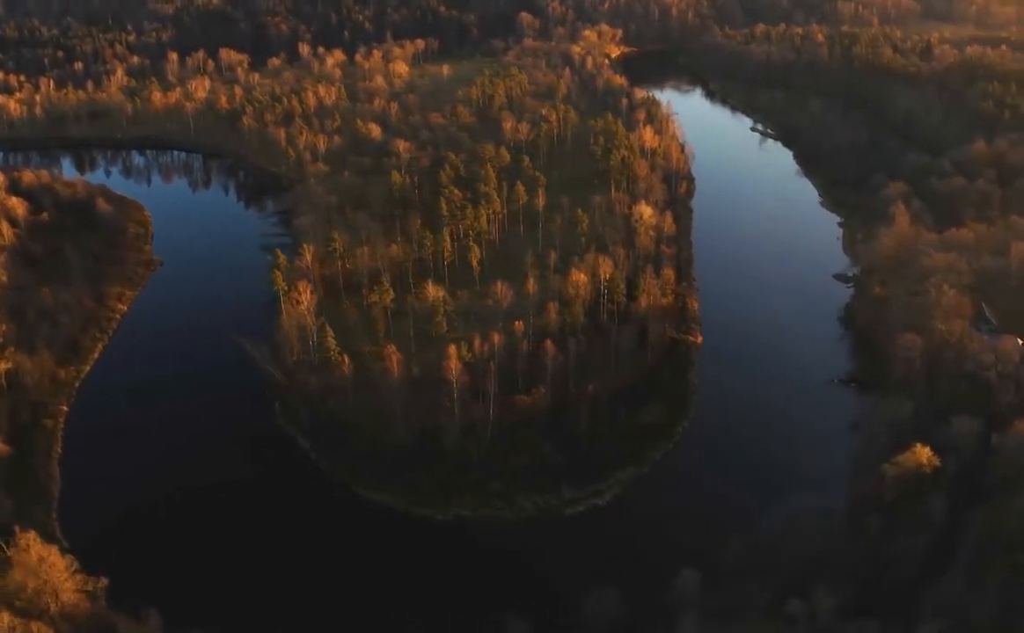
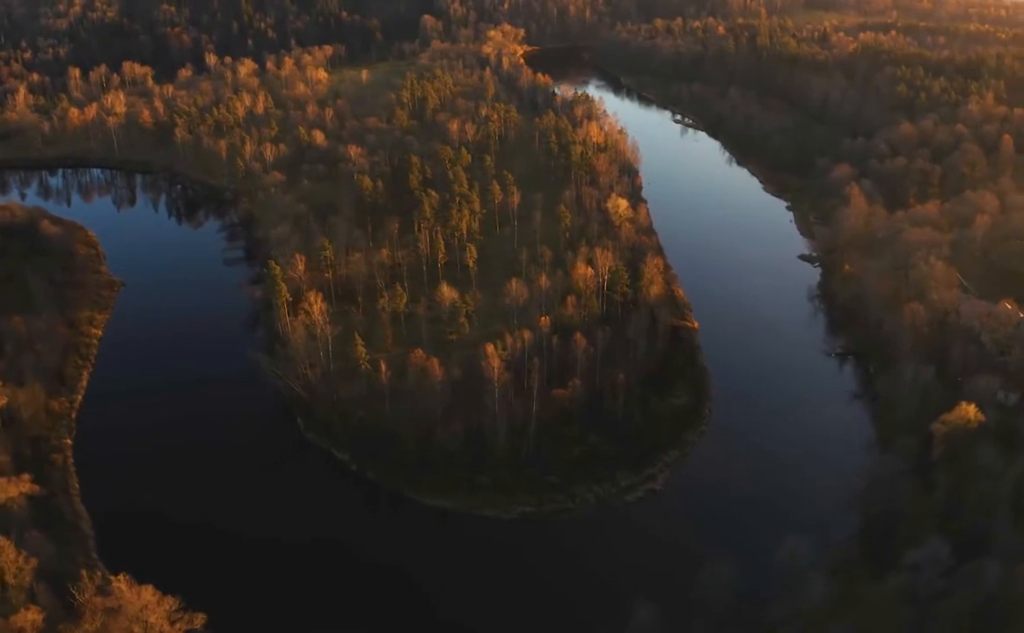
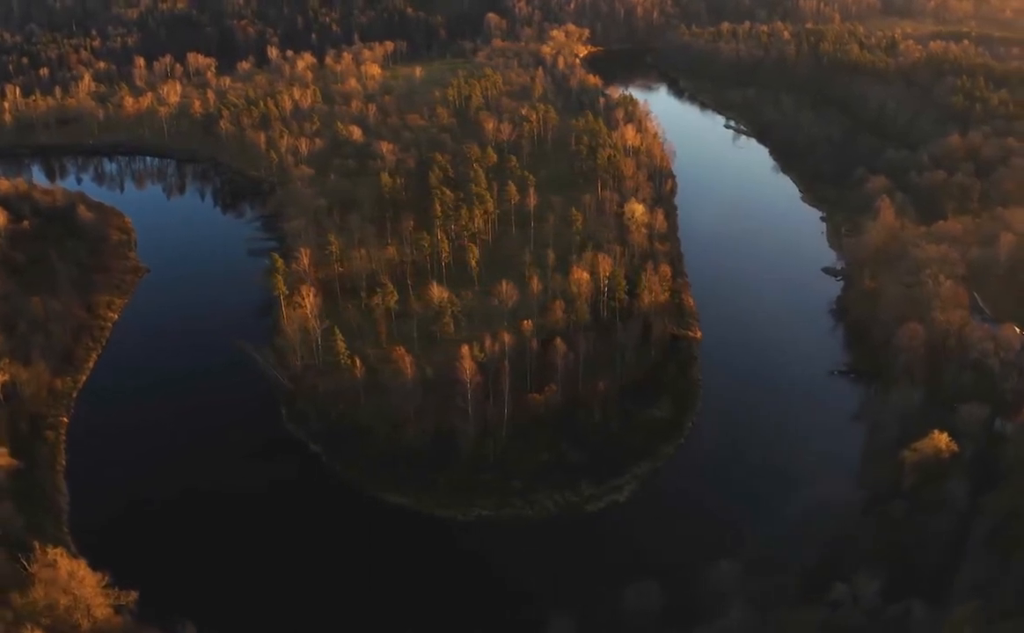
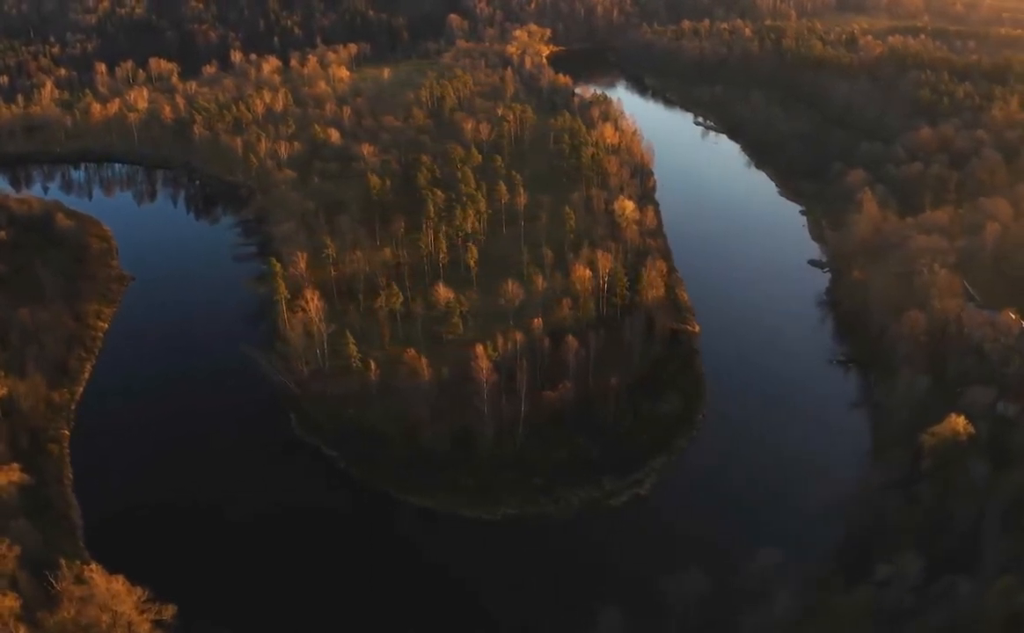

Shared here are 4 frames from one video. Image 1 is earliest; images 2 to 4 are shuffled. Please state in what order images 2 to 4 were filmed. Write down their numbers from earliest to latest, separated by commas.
3, 4, 2
